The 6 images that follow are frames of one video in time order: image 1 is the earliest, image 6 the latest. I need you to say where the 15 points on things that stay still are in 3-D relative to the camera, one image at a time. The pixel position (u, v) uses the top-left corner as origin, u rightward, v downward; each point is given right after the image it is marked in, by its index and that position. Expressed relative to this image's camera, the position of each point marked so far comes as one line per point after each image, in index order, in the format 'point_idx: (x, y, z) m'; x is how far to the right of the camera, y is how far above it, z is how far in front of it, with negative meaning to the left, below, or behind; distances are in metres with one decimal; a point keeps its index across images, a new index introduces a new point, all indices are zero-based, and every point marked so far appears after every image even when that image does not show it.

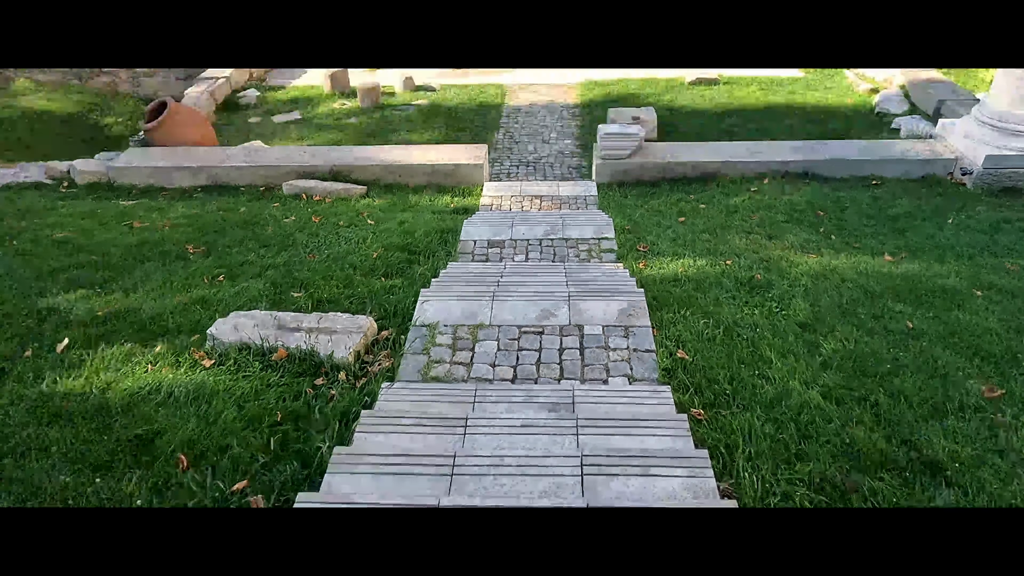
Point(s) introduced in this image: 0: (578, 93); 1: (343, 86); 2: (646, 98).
0: (+1.3, +3.9, +12.0) m
1: (-3.5, +4.2, +12.3) m
2: (+2.6, +3.7, +11.5) m
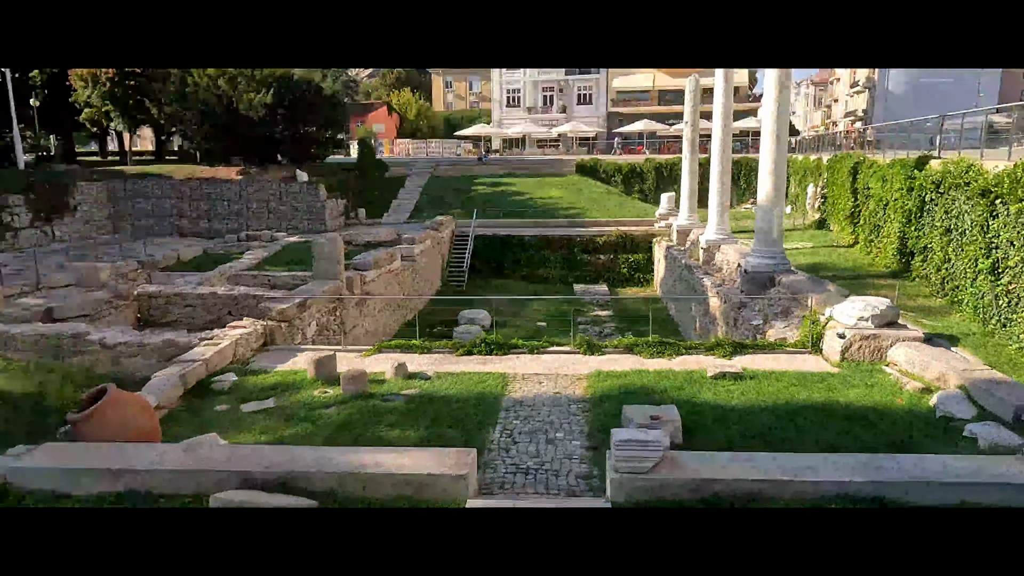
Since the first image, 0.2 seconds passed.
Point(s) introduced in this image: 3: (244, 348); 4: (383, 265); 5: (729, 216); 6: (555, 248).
0: (+1.3, -1.7, +10.8) m
1: (-3.4, -1.6, +11.3) m
2: (+2.6, -1.8, +10.2) m
3: (-5.4, -1.2, +12.2) m
4: (-3.4, +0.6, +15.6) m
5: (+5.4, +1.9, +14.9) m
6: (+1.6, +1.5, +20.0) m
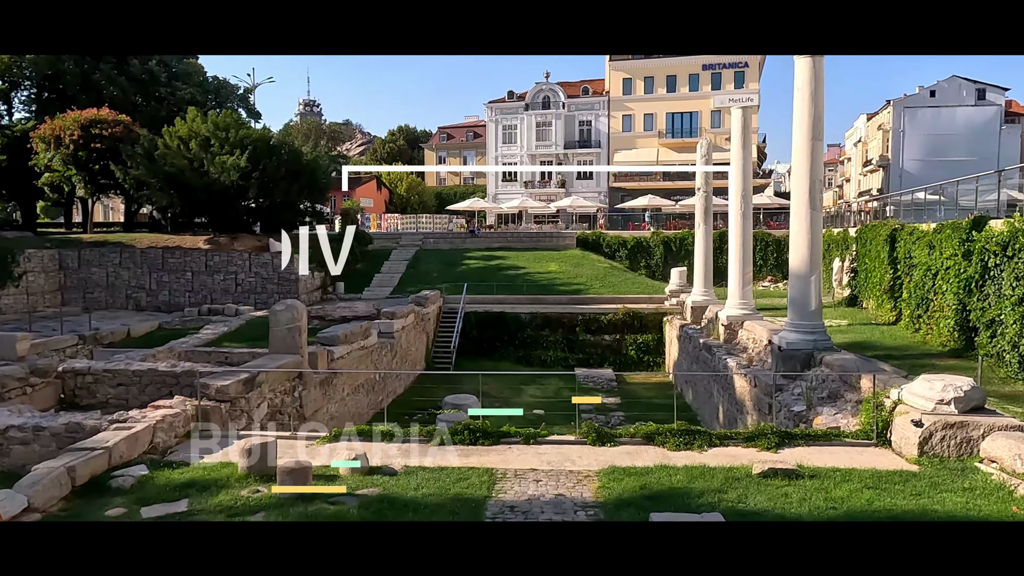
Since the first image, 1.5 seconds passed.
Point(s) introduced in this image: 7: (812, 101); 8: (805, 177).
0: (+1.2, -2.7, +8.2) m
1: (-3.6, -2.5, +8.7) m
2: (+2.4, -2.7, +7.6) m
3: (-5.6, -2.3, +9.6) m
4: (-3.6, -1.2, +13.3) m
5: (+5.3, +0.1, +13.0) m
6: (+1.3, -1.2, +17.9) m
7: (+5.2, +3.2, +10.1) m
8: (+5.2, +1.9, +10.4) m
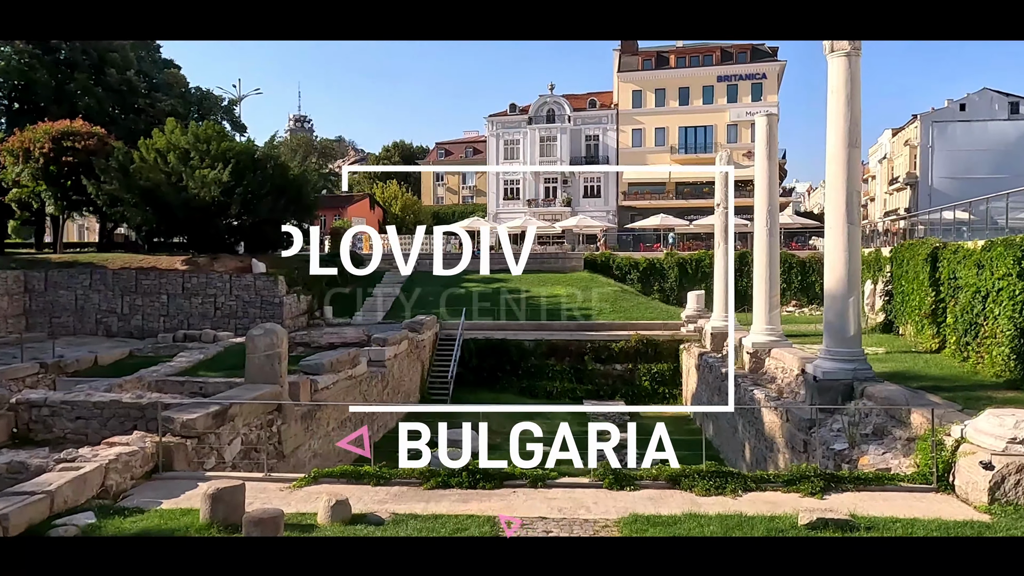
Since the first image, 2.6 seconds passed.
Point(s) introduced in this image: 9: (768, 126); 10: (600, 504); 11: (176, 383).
0: (+1.3, -2.9, +7.0) m
1: (-3.5, -2.8, +7.4) m
2: (+2.5, -2.8, +6.4) m
3: (-5.5, -2.6, +8.4) m
4: (-3.5, -1.6, +12.1) m
5: (+5.3, -0.4, +11.9) m
6: (+1.4, -1.9, +16.7) m
7: (+5.3, +2.9, +9.2) m
8: (+5.3, +1.6, +9.4) m
9: (+4.9, +3.2, +11.3) m
10: (+1.2, -2.9, +8.0) m
11: (-6.4, -1.8, +11.4) m
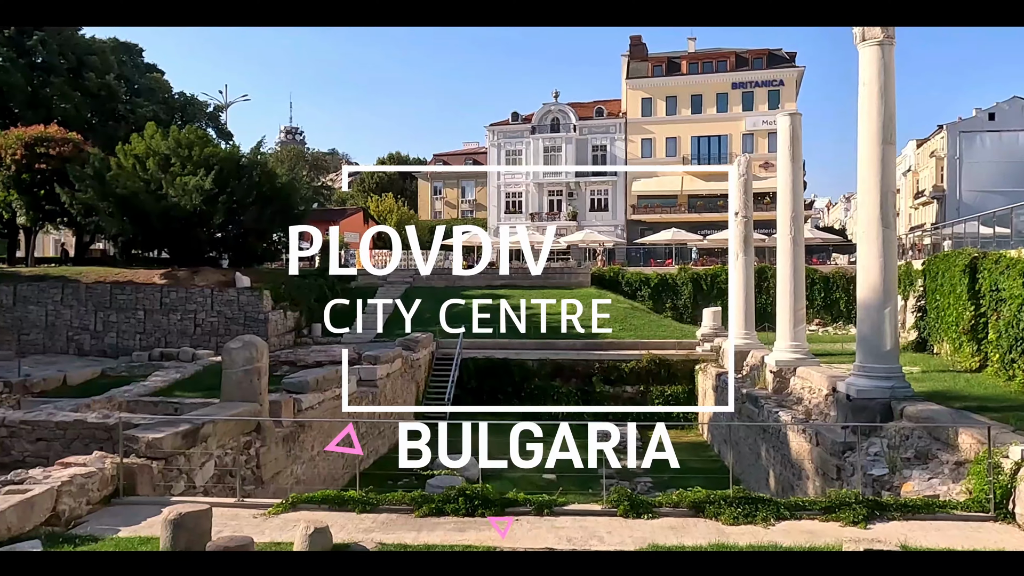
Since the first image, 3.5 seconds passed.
0: (+1.3, -2.8, +6.0) m
1: (-3.5, -2.7, +6.5) m
2: (+2.5, -2.7, +5.4) m
3: (-5.5, -2.6, +7.4) m
4: (-3.5, -1.9, +11.3) m
5: (+5.4, -0.7, +11.1) m
6: (+1.4, -2.5, +15.8) m
7: (+5.3, +2.8, +8.6) m
8: (+5.3, +1.4, +8.7) m
9: (+5.0, +2.9, +10.7) m
10: (+1.2, -2.9, +7.0) m
11: (-6.4, -2.0, +10.5) m
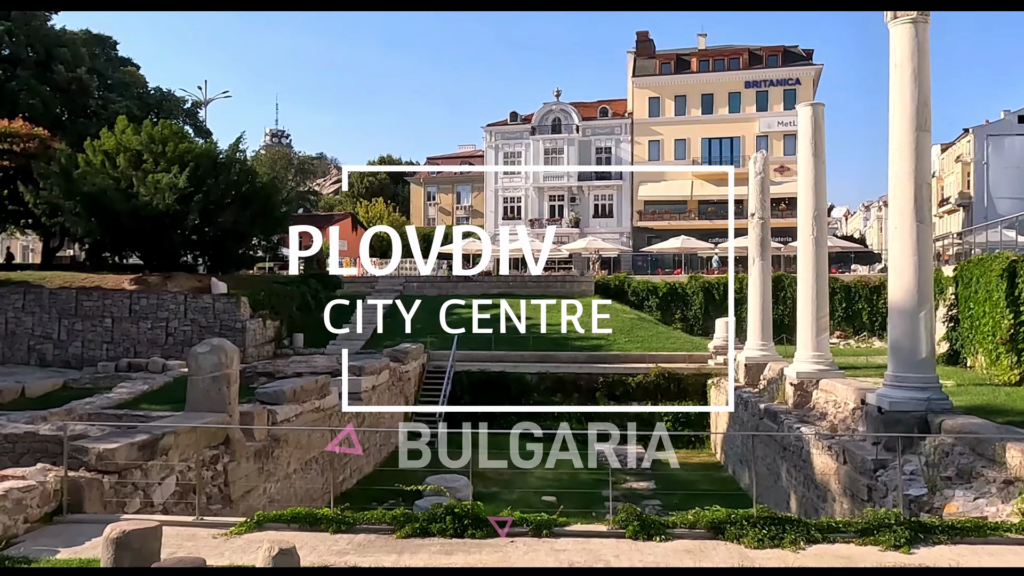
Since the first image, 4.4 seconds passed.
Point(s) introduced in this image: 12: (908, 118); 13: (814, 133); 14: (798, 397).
0: (+1.2, -2.7, +5.1) m
1: (-3.6, -2.5, +5.6) m
2: (+2.5, -2.5, +4.6) m
3: (-5.5, -2.5, +6.5) m
4: (-3.5, -2.0, +10.4) m
5: (+5.3, -0.8, +10.3) m
6: (+1.3, -2.9, +14.9) m
7: (+5.3, +2.8, +8.0) m
8: (+5.3, +1.5, +8.1) m
9: (+5.0, +2.8, +10.1) m
10: (+1.1, -2.7, +6.1) m
11: (-6.4, -2.0, +9.7) m
12: (+5.2, +2.3, +8.1) m
13: (+5.0, +2.5, +10.2) m
14: (+4.9, -1.9, +10.3) m
